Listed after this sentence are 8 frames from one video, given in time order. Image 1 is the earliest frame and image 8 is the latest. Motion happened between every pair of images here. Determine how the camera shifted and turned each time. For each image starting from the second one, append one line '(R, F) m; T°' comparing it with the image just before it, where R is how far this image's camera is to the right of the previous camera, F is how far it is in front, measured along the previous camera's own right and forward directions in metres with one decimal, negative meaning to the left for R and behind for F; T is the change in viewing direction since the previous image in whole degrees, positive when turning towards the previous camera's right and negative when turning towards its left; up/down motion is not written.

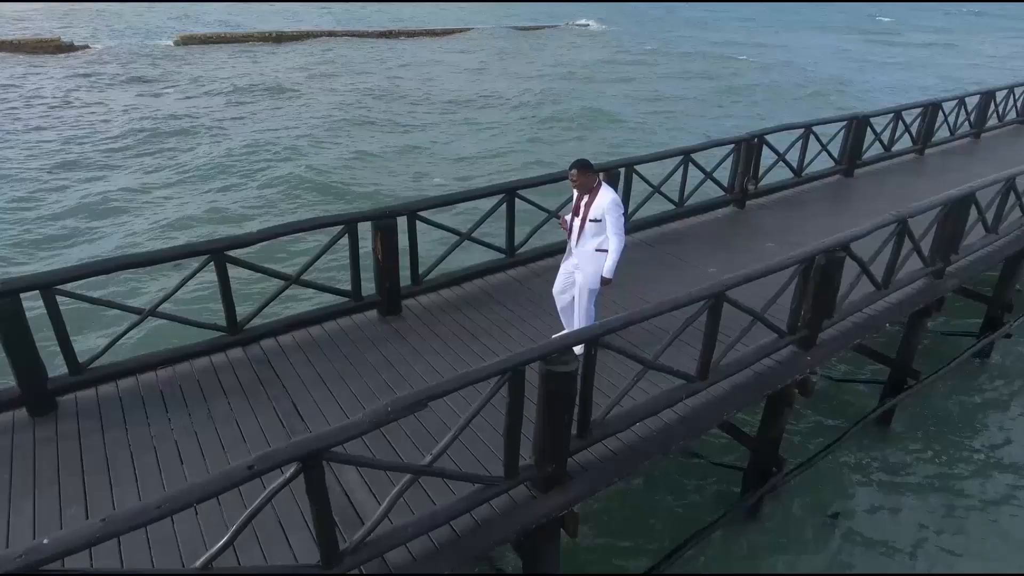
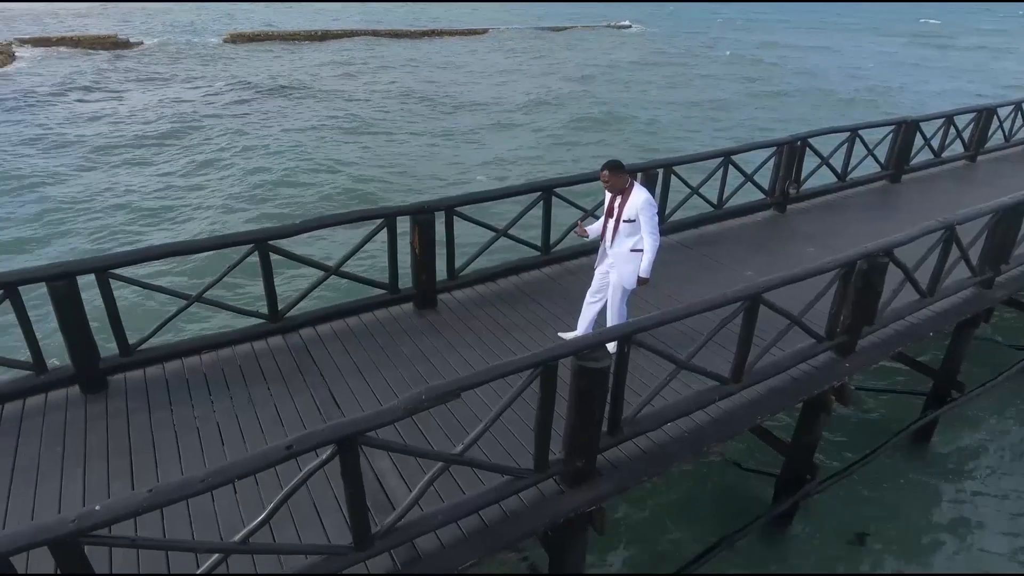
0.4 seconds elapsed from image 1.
(0.0, 0.0) m; -3°
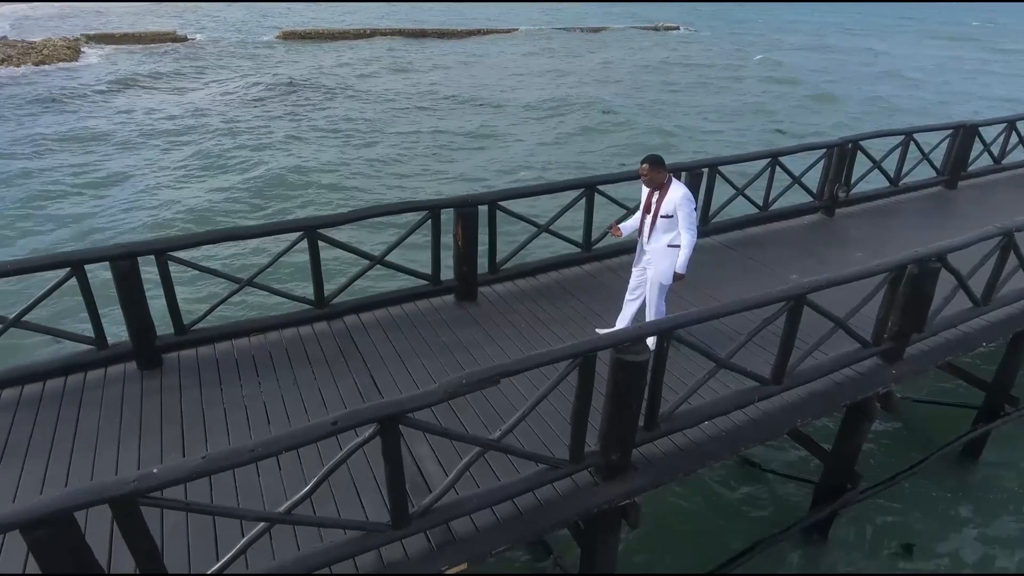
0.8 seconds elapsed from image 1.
(0.0, -0.1) m; -3°
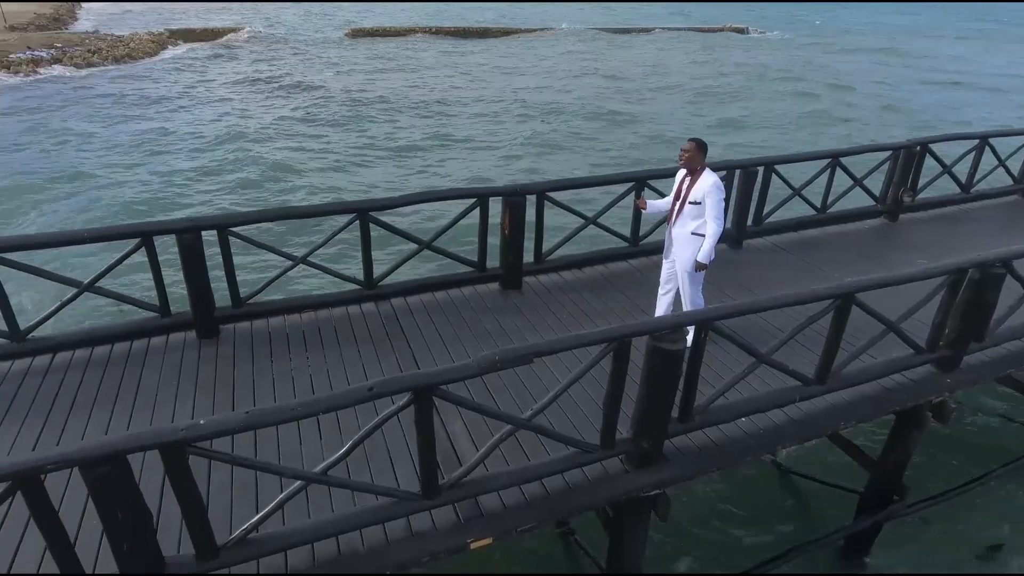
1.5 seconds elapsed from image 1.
(+0.1, -0.1) m; -5°
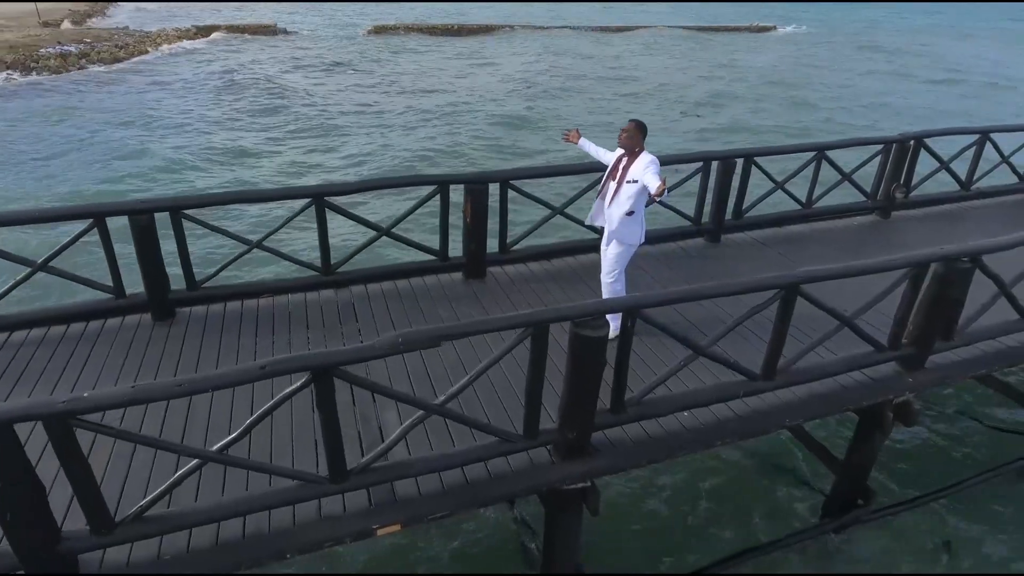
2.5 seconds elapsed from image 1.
(+0.7, +0.1) m; -2°
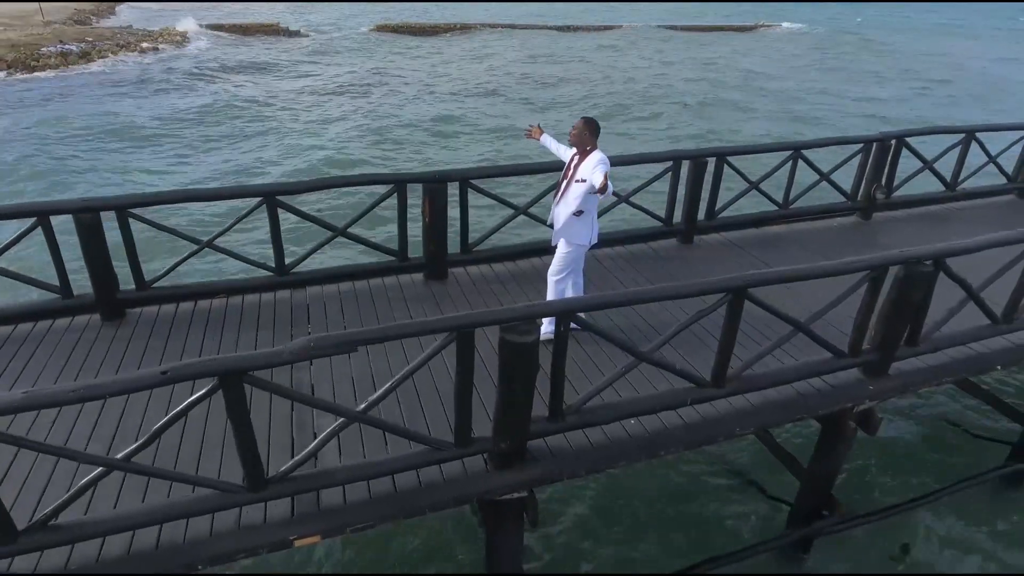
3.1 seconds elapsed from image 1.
(+0.5, +0.2) m; -1°
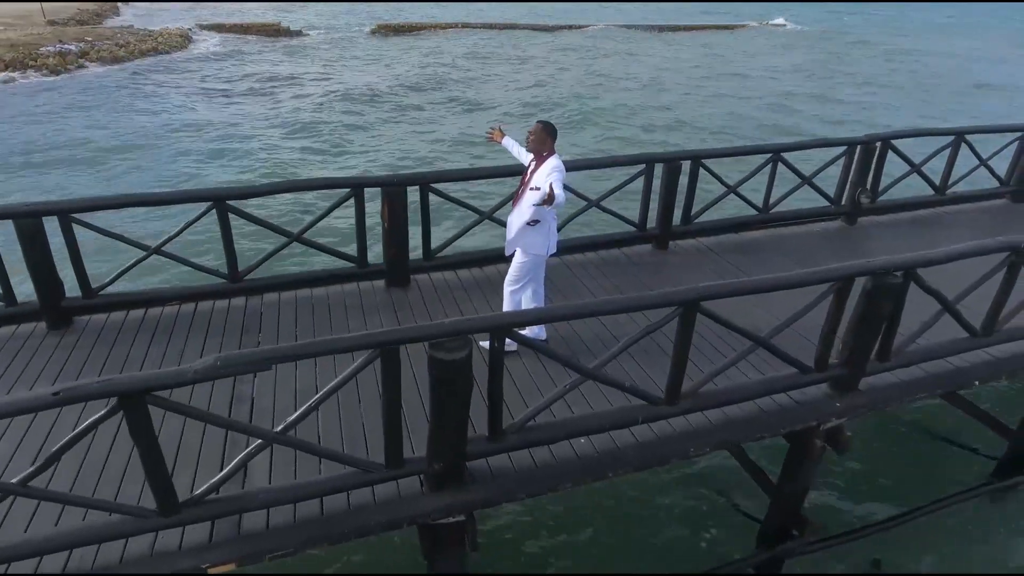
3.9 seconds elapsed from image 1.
(+0.5, +0.2) m; -1°
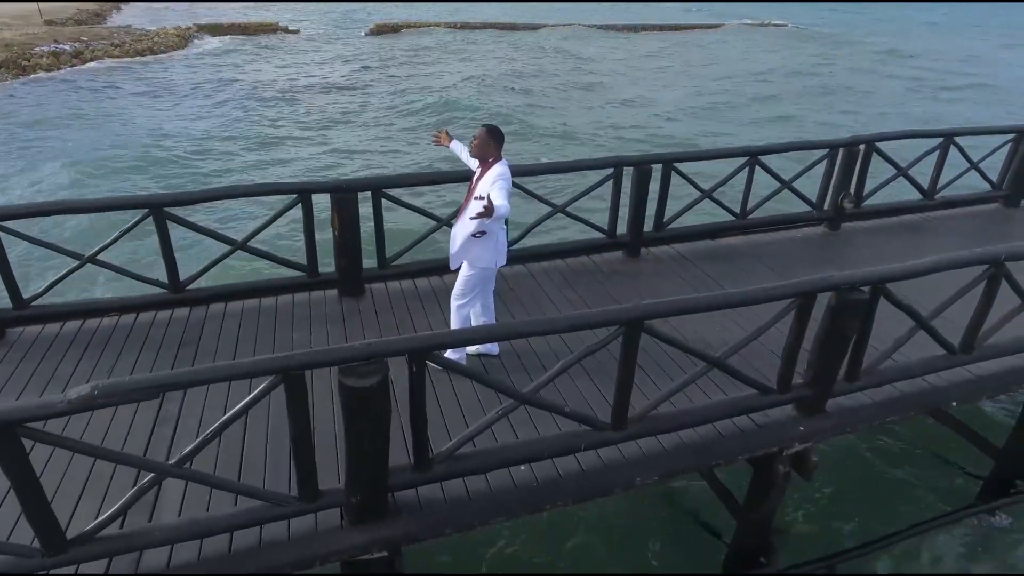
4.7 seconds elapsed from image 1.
(+0.5, +0.3) m; 0°
